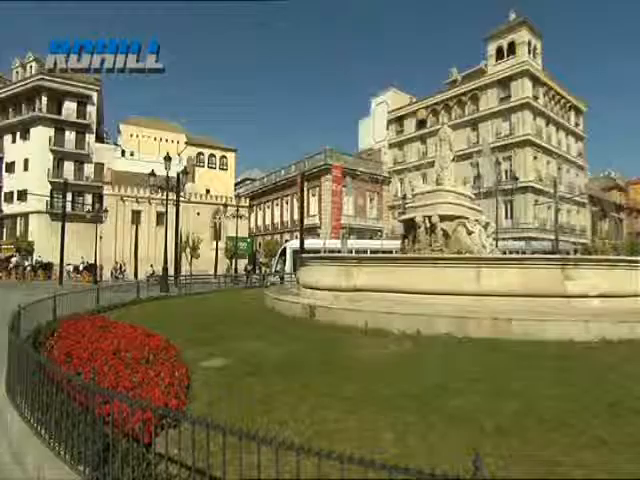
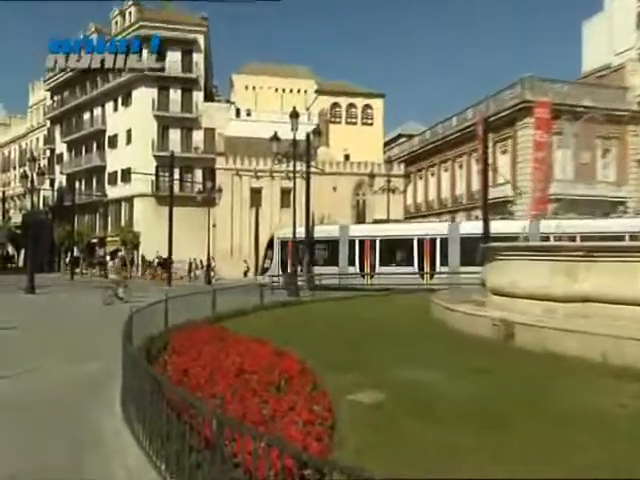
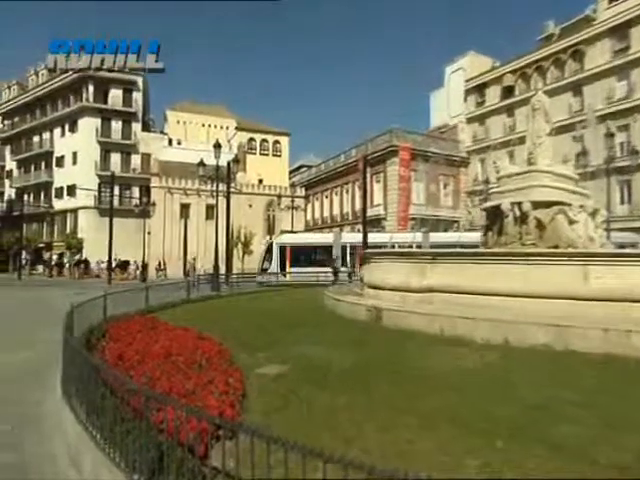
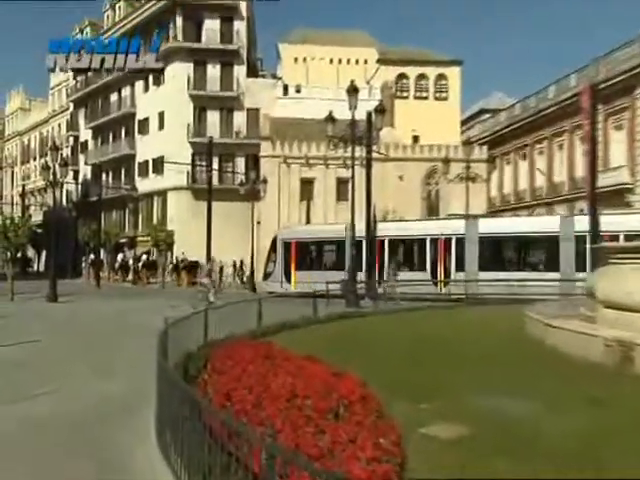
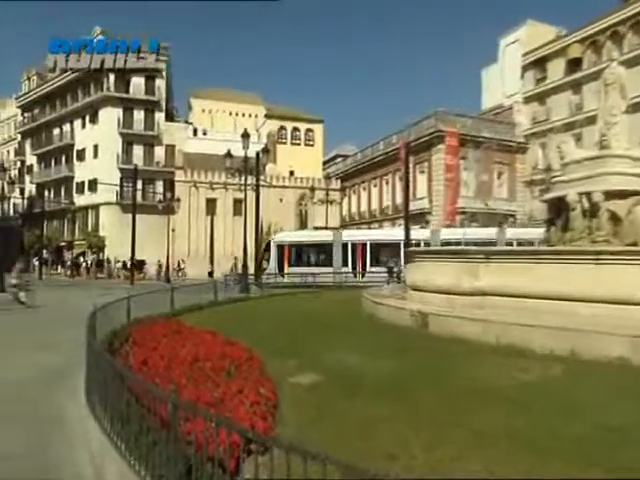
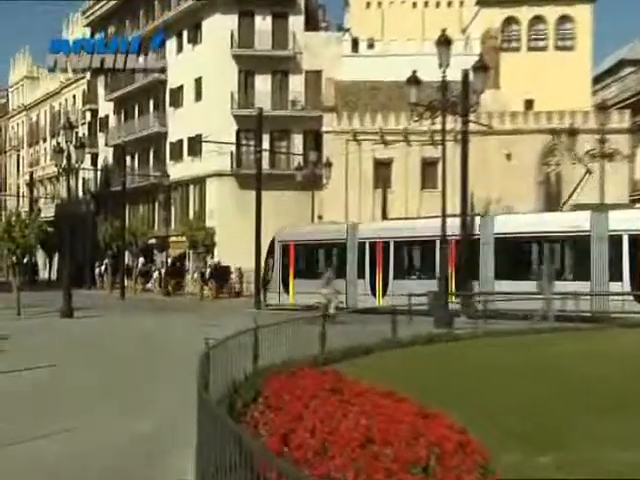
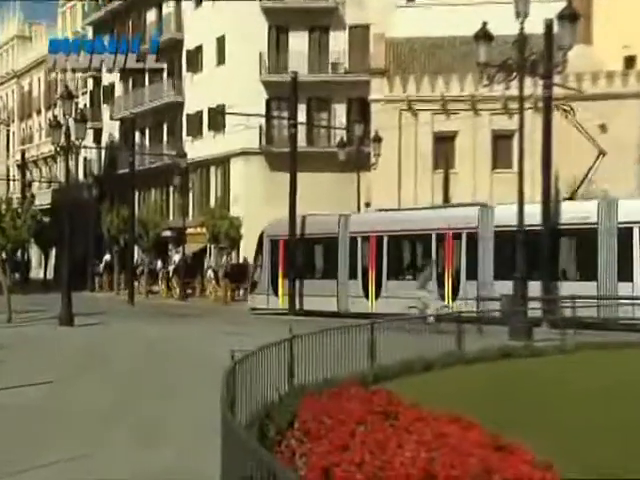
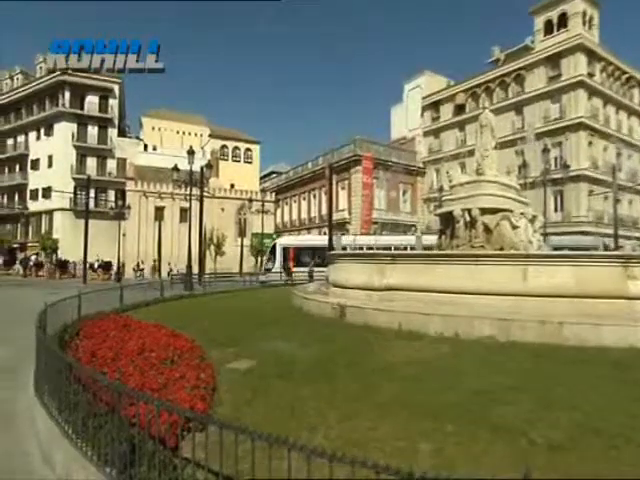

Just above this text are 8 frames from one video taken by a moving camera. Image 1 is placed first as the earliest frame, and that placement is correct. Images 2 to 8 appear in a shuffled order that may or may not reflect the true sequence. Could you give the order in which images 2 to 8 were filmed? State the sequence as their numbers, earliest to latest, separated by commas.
8, 3, 5, 2, 4, 6, 7
